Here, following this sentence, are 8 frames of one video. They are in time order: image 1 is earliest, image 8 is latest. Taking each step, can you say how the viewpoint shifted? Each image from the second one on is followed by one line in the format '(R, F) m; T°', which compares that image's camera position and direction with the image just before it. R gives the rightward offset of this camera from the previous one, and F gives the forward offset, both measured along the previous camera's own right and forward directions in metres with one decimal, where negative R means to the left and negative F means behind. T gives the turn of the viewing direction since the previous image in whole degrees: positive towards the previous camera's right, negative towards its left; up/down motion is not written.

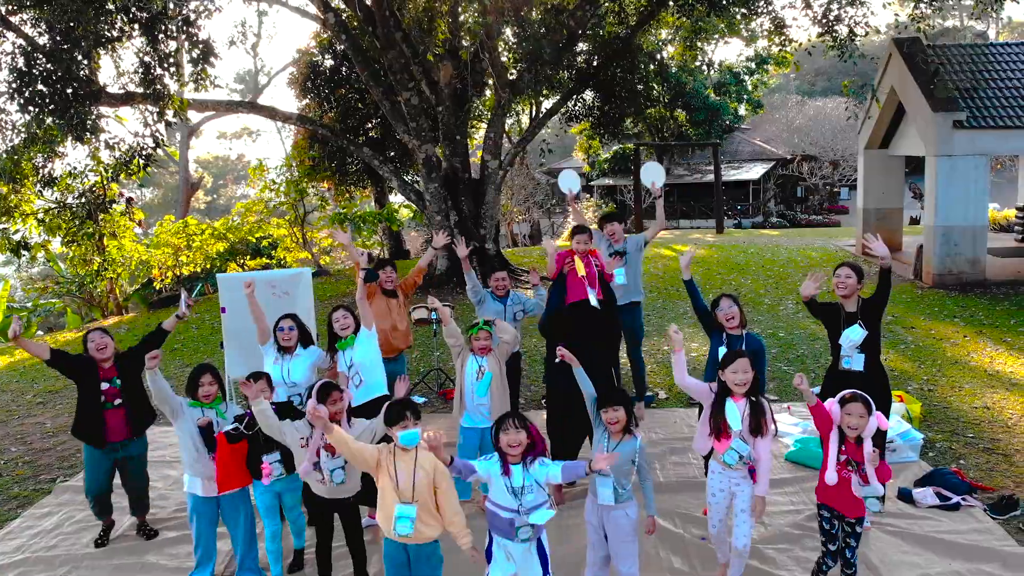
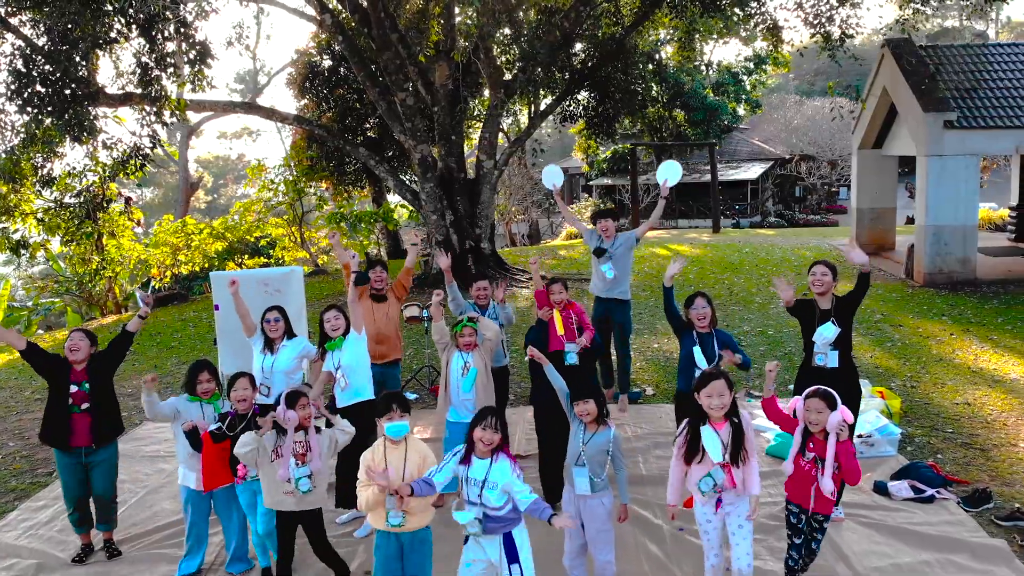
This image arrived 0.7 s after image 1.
(+0.1, -0.1) m; 0°
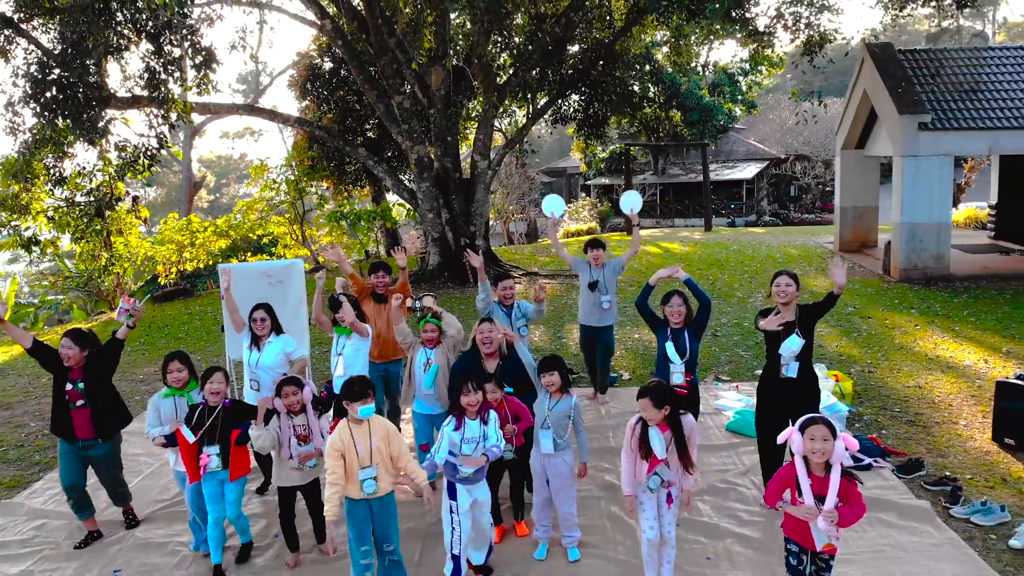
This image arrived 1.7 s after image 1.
(+0.2, -0.5) m; 0°
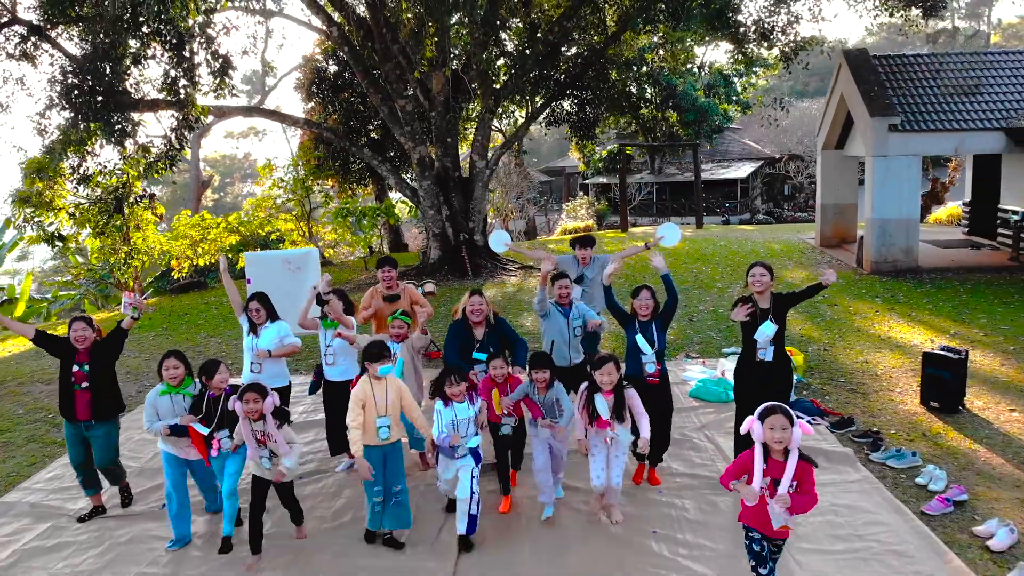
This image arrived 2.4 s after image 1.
(+0.1, -0.8) m; 0°
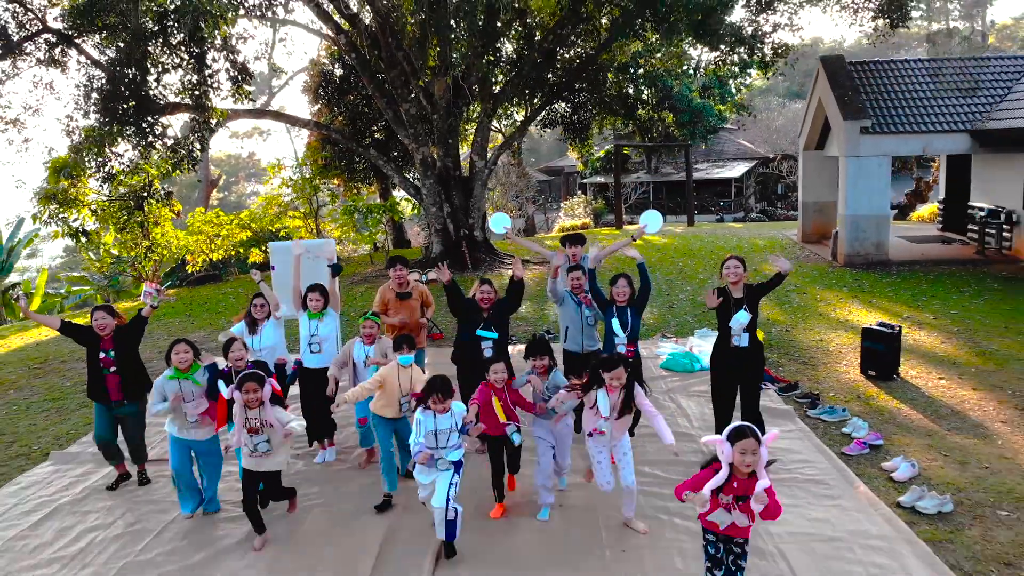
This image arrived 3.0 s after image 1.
(+0.1, -0.9) m; 0°
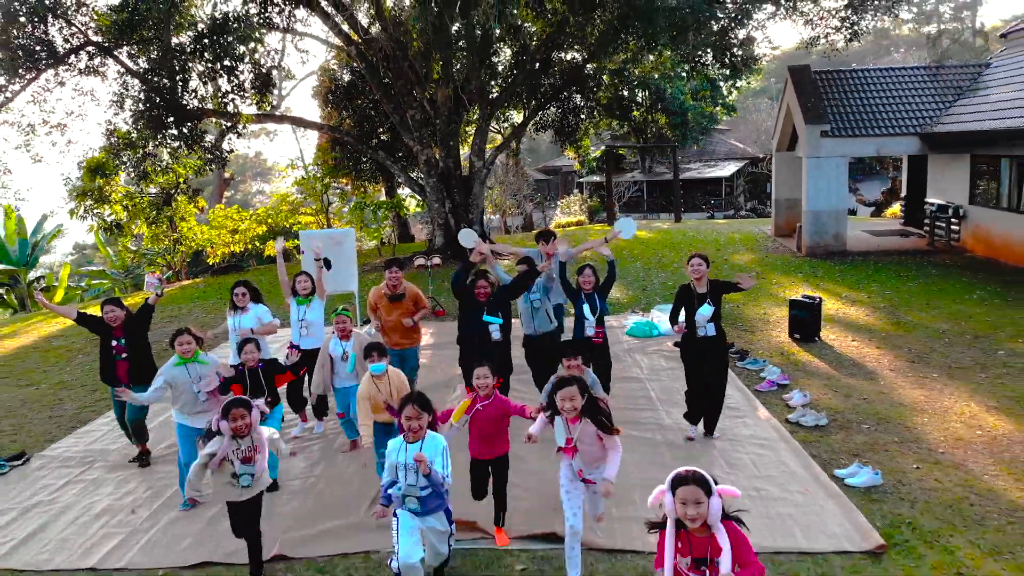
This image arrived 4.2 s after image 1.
(+0.1, -1.6) m; 0°
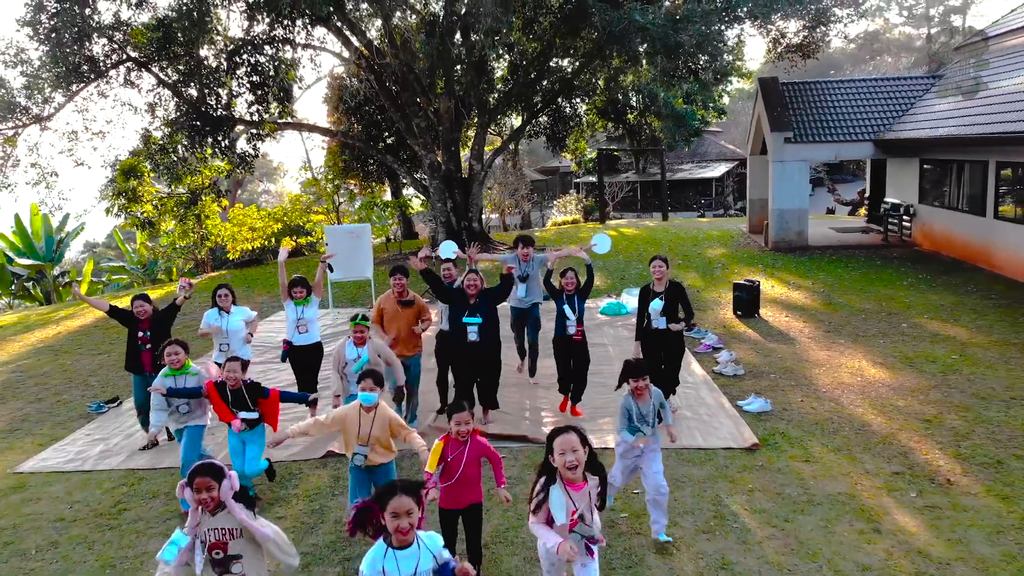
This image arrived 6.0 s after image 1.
(+0.2, -1.8) m; 0°
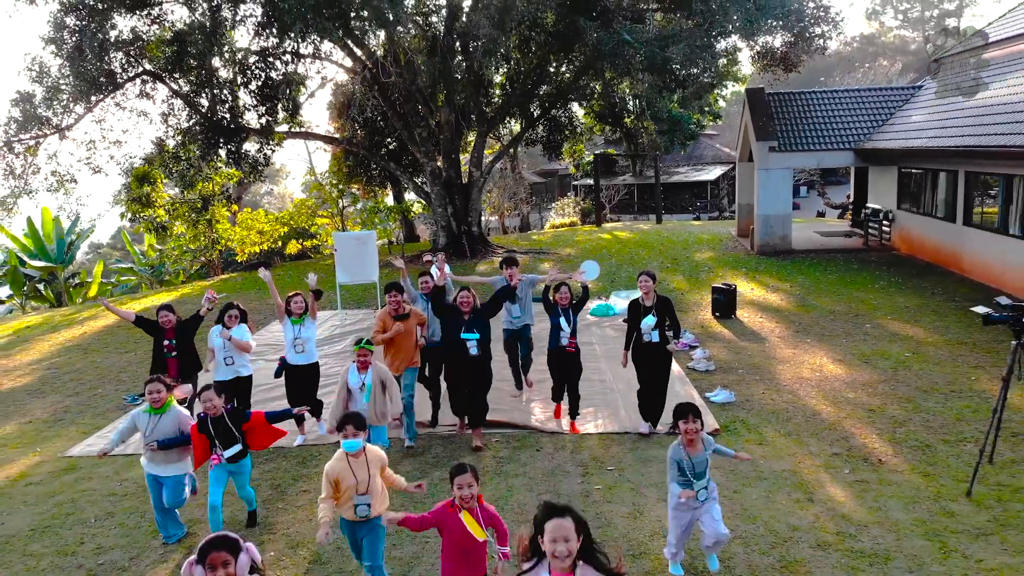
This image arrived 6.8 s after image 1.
(+0.1, -0.9) m; 0°
